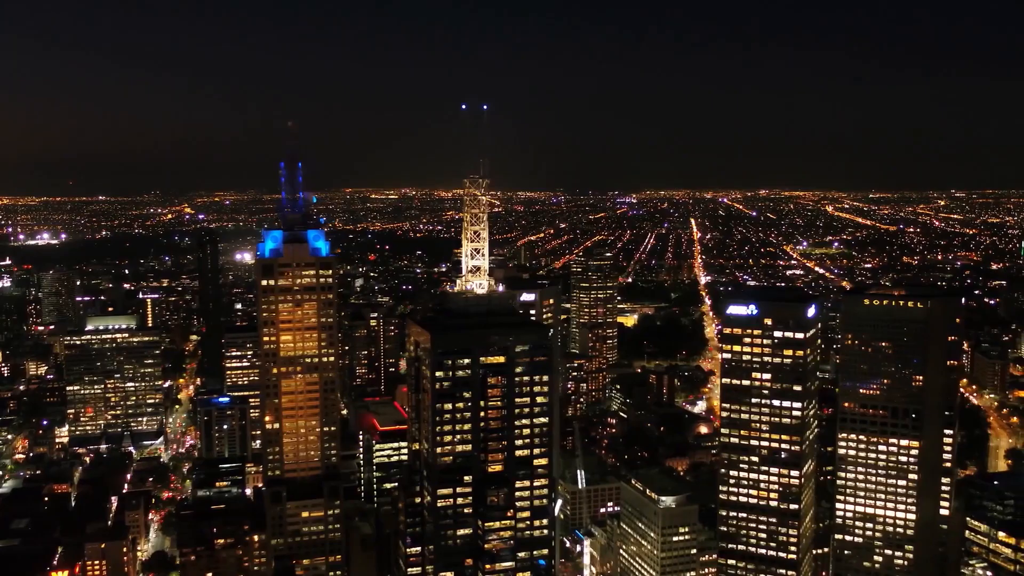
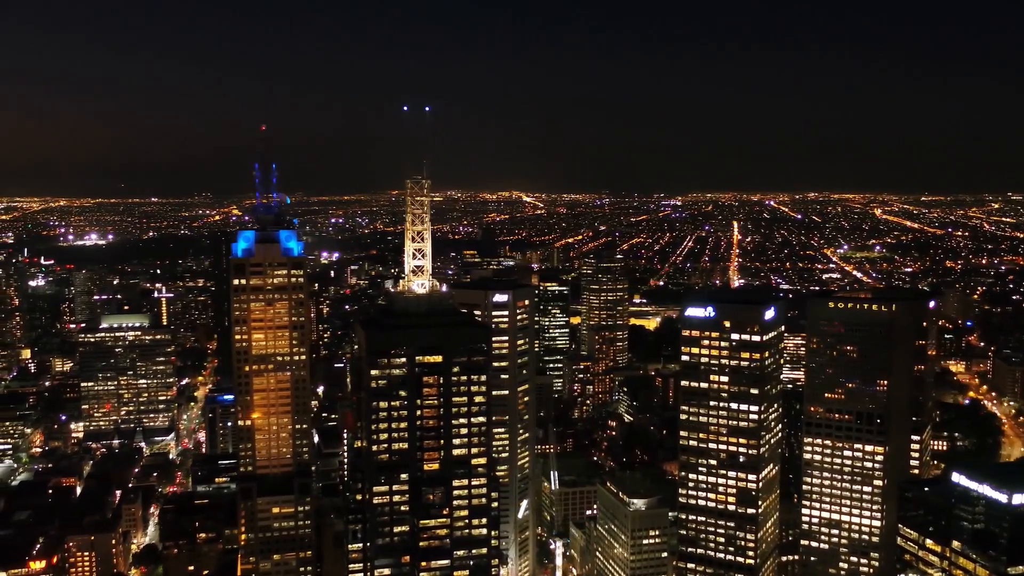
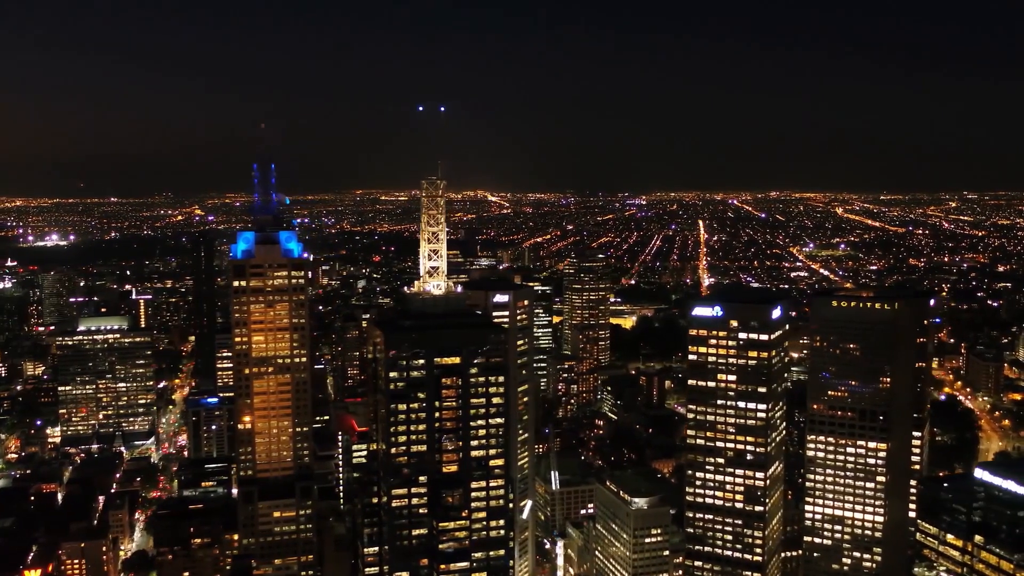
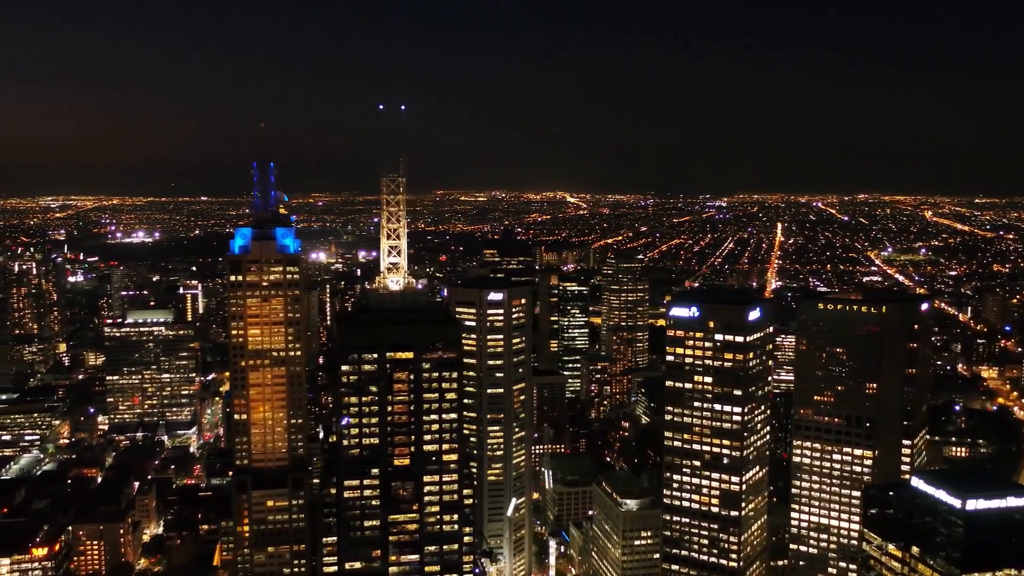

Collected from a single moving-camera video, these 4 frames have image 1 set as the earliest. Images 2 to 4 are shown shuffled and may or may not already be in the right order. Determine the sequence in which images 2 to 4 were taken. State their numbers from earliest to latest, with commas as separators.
3, 2, 4
